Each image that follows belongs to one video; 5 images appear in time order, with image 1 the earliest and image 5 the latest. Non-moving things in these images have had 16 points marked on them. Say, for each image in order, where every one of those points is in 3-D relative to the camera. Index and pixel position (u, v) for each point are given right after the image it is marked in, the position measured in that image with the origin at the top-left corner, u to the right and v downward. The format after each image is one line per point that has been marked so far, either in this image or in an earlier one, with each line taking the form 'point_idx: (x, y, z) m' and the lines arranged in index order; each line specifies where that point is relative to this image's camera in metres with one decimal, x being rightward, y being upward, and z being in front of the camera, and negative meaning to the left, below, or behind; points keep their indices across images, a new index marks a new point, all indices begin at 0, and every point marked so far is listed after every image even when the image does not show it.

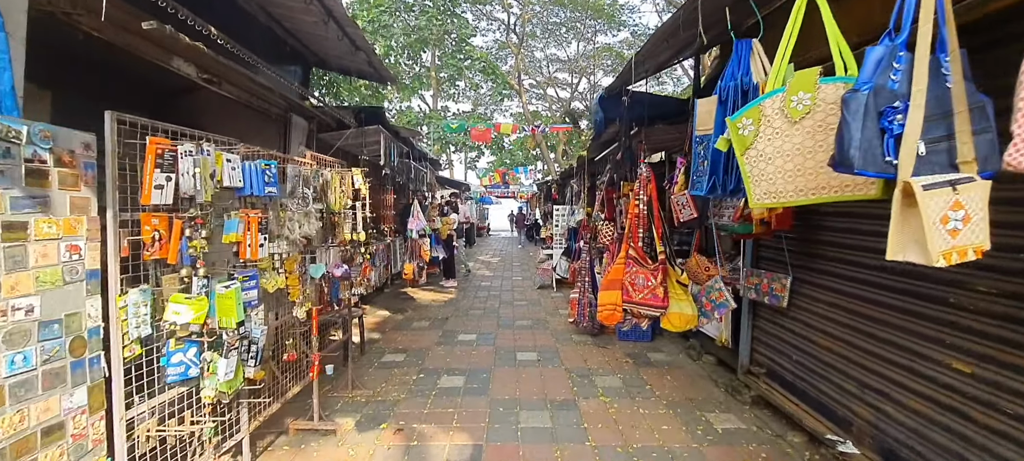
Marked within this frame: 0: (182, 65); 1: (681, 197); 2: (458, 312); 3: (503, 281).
0: (-2.2, +1.1, +3.3) m
1: (+1.1, +0.2, +3.3) m
2: (-0.8, -1.2, +7.8) m
3: (-0.2, -1.1, +10.6) m
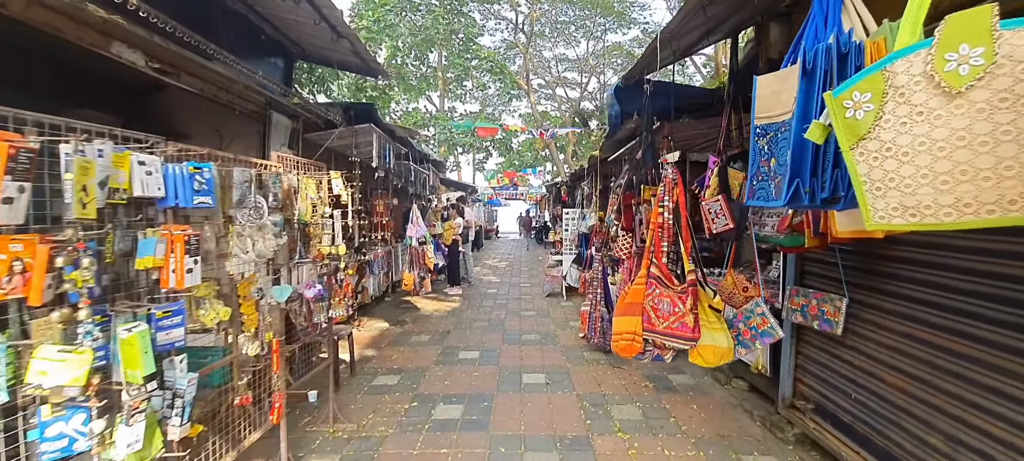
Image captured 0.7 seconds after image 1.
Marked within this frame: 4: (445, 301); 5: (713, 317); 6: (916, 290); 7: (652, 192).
0: (-2.2, +1.0, +2.8) m
1: (+1.1, +0.1, +2.8) m
2: (-0.7, -1.3, +7.3) m
3: (0.0, -1.2, +10.1) m
4: (-1.2, -1.2, +8.7) m
5: (+1.0, -0.4, +2.6) m
6: (+2.0, -0.3, +2.5) m
7: (+0.8, +0.2, +2.9) m
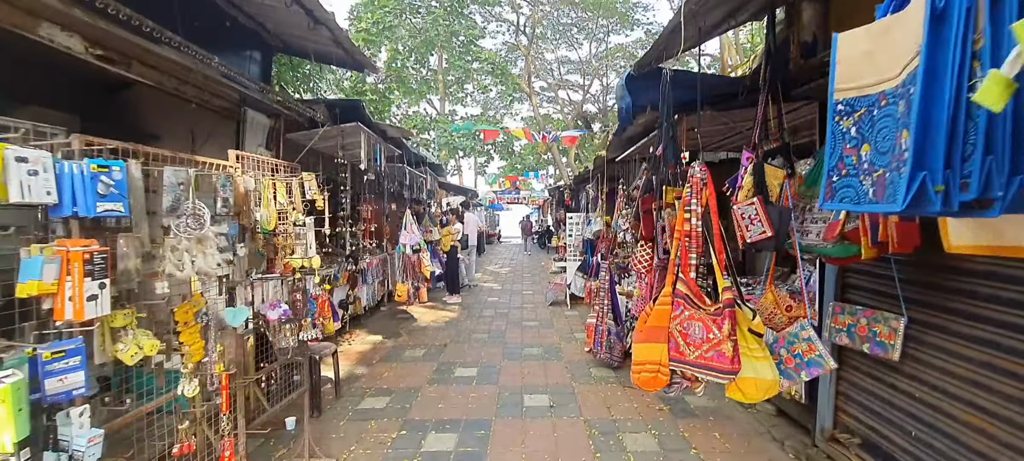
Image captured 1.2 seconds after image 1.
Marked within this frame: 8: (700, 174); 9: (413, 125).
0: (-2.2, +0.9, +2.4) m
1: (+1.1, +0.1, +2.3) m
2: (-0.7, -1.4, +6.8) m
3: (0.0, -1.3, +9.6) m
4: (-1.1, -1.3, +8.2) m
5: (+1.0, -0.5, +2.2) m
6: (+2.0, -0.3, +2.1) m
7: (+0.8, +0.2, +2.5) m
8: (+0.9, +0.3, +2.3) m
9: (-3.1, +3.3, +16.0) m
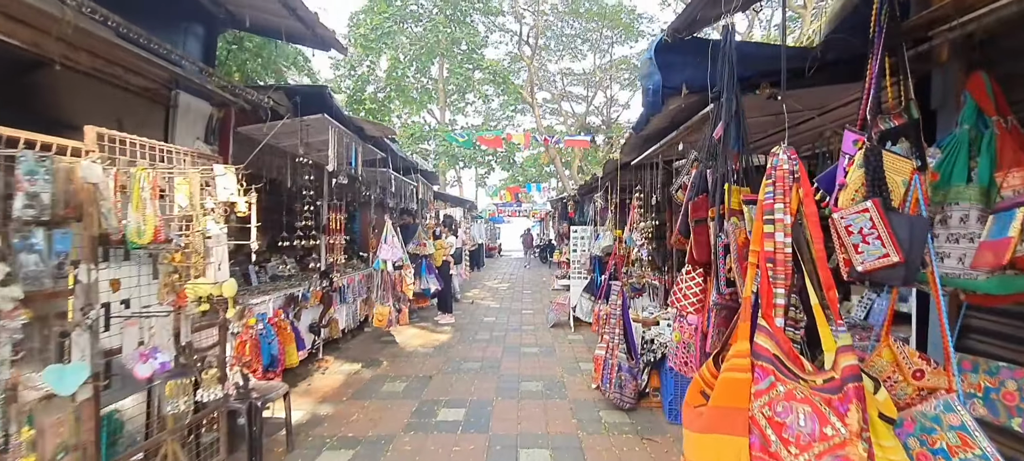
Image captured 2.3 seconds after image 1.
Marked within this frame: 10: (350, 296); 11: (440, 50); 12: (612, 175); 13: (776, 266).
0: (-2.2, +0.9, +1.7) m
1: (+1.0, 0.0, +1.5) m
2: (-0.8, -1.6, +6.0) m
3: (0.0, -1.5, +8.8) m
4: (-1.2, -1.5, +7.4) m
5: (+1.0, -0.5, +1.3) m
6: (+2.0, -0.4, +1.3) m
7: (+0.7, +0.1, +1.6) m
8: (+0.8, +0.2, +1.5) m
9: (-3.1, +3.0, +15.3) m
10: (-2.1, -0.9, +6.6) m
11: (-2.2, +5.4, +14.8) m
12: (+1.2, +0.7, +6.1) m
13: (+0.8, -0.1, +1.5) m
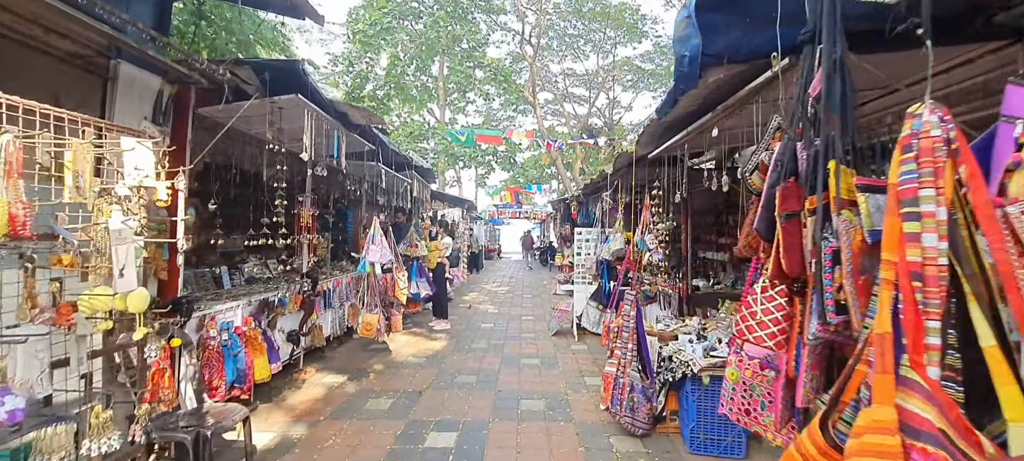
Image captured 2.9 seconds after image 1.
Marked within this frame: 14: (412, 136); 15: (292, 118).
0: (-2.2, +0.9, +1.1) m
1: (+1.0, 0.0, +1.0) m
2: (-0.8, -1.6, +5.4) m
3: (-0.1, -1.5, +8.2) m
4: (-1.2, -1.5, +6.9) m
5: (+1.0, -0.5, +0.8) m
6: (+2.0, -0.4, +0.7) m
7: (+0.7, +0.1, +1.1) m
8: (+0.8, +0.2, +1.0) m
9: (-3.0, +3.0, +14.7) m
10: (-2.1, -0.8, +6.0) m
11: (-2.1, +5.4, +14.3) m
12: (+1.2, +0.6, +5.6) m
13: (+0.8, -0.1, +0.9) m
14: (-2.9, +2.7, +14.3) m
15: (-1.6, +0.8, +3.8) m
